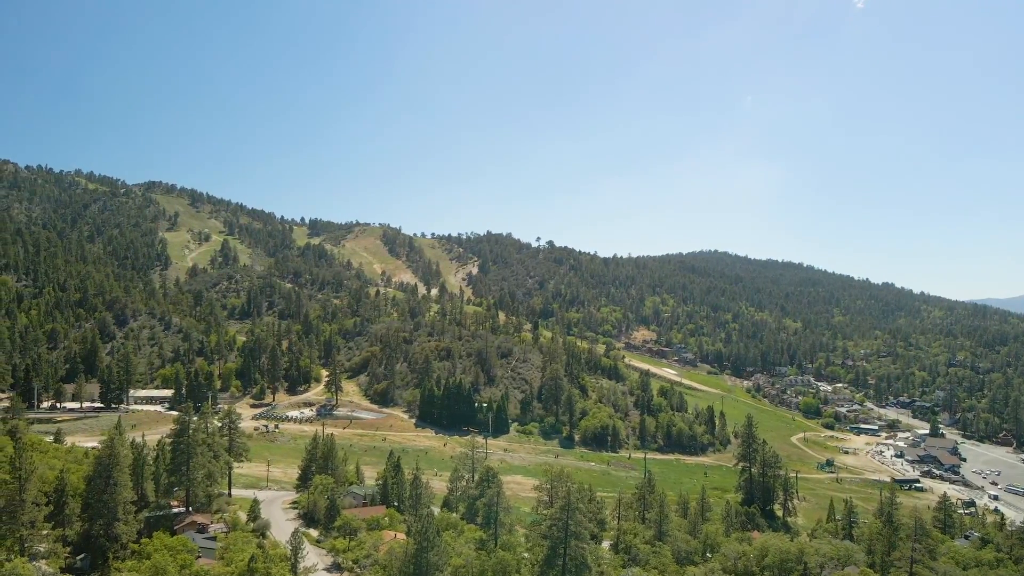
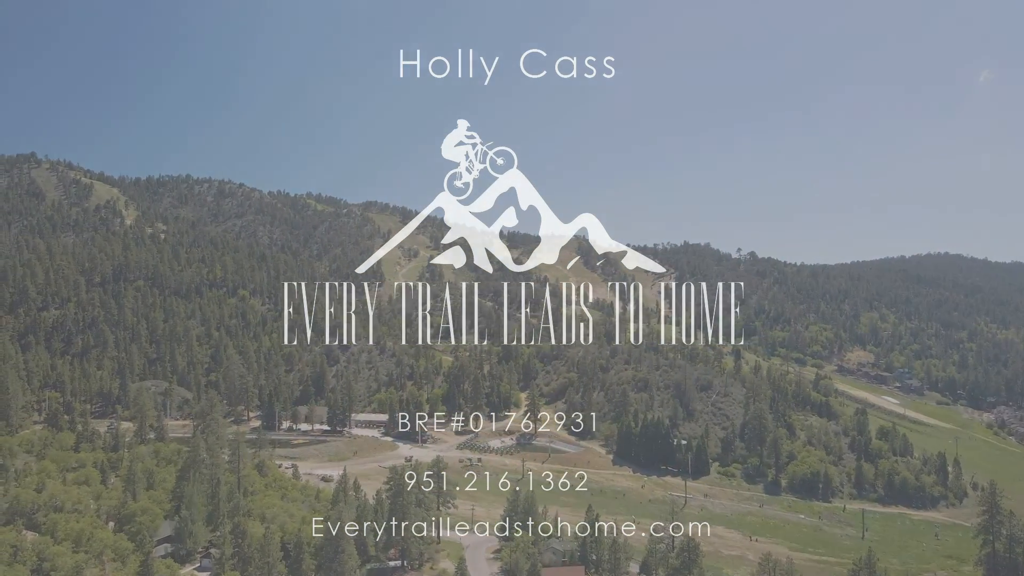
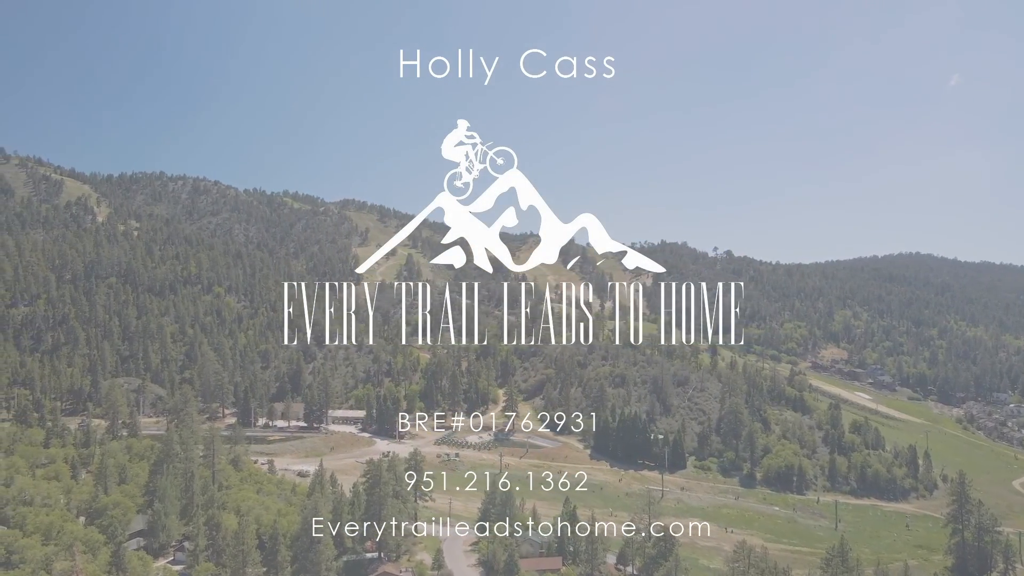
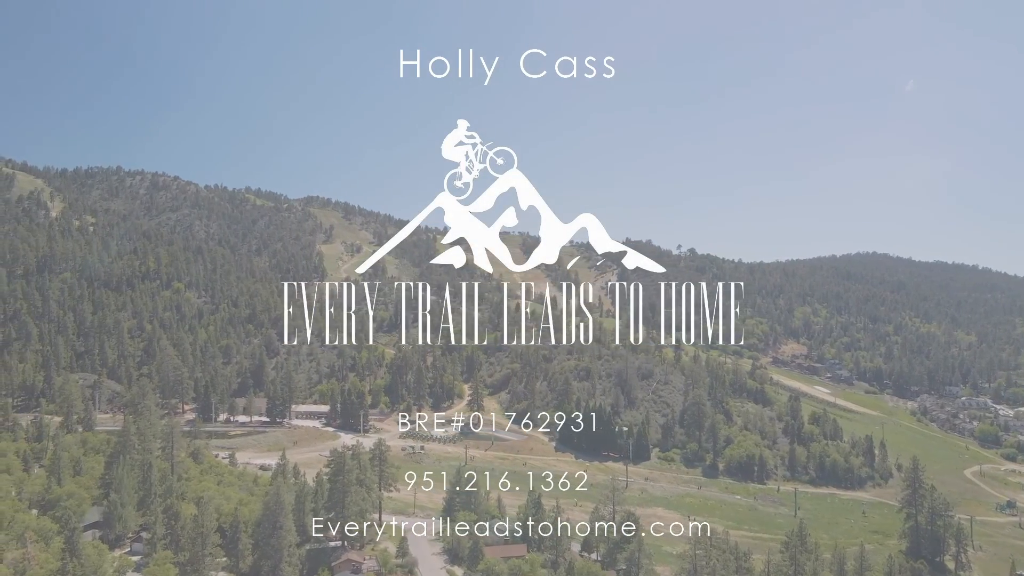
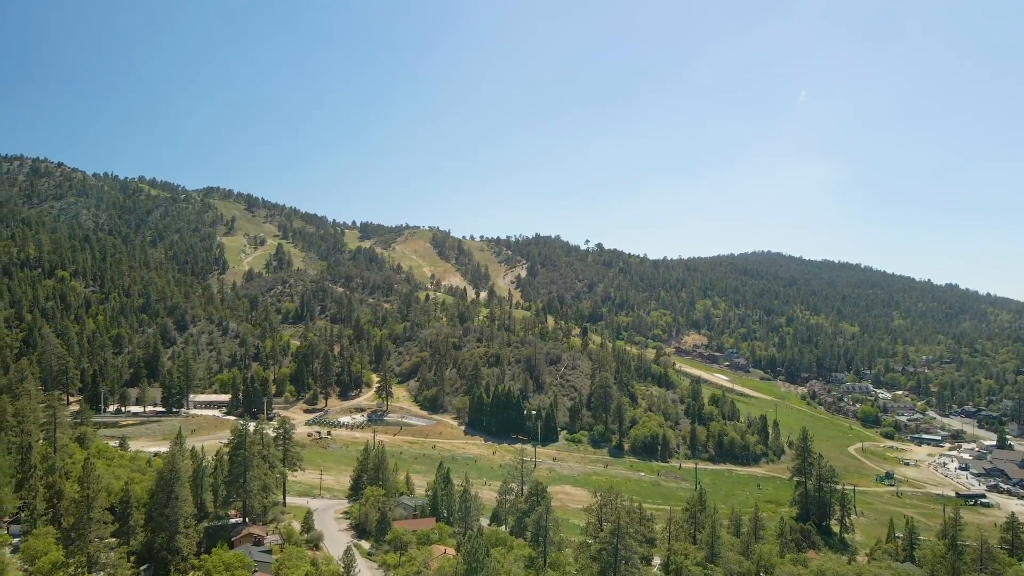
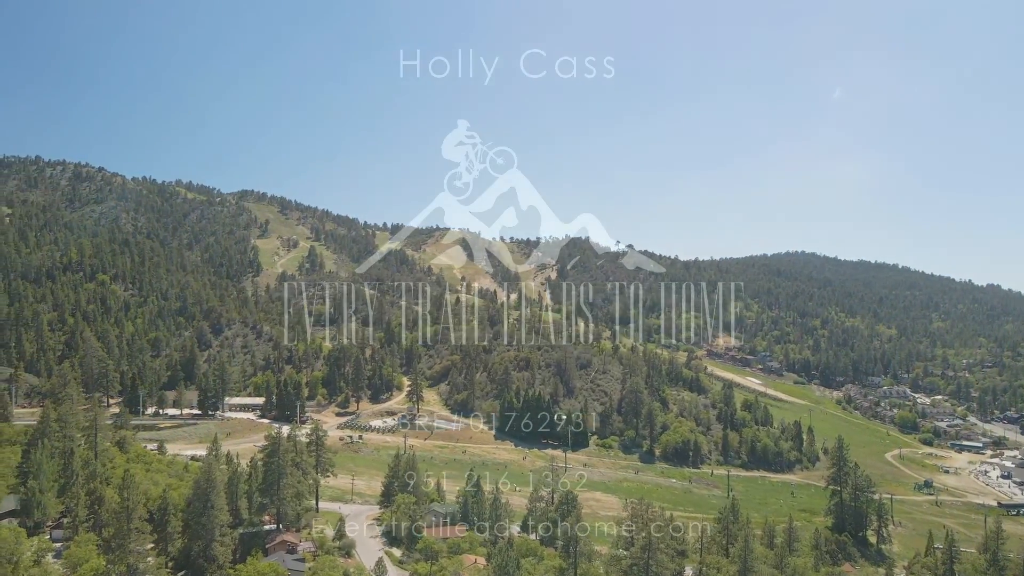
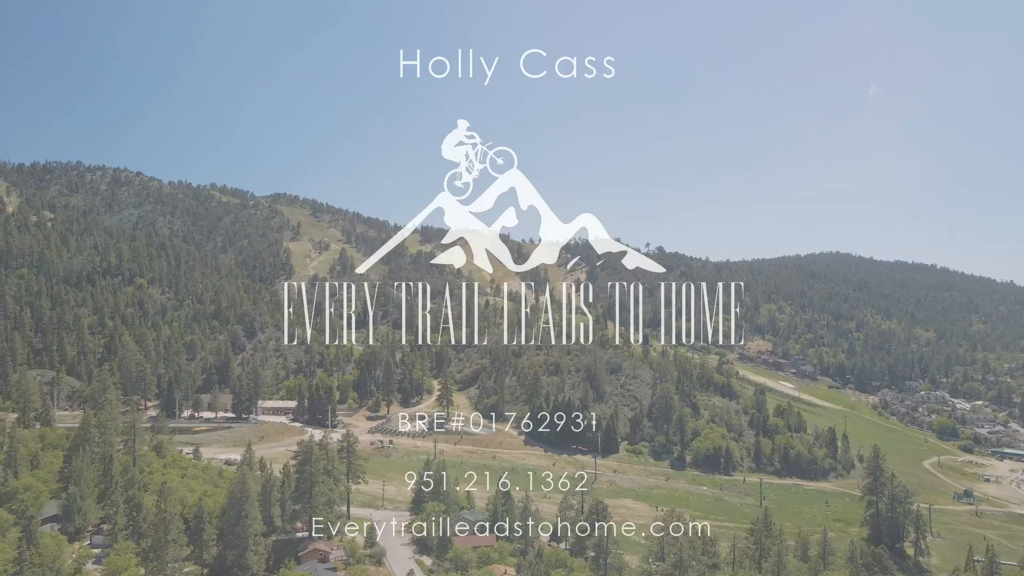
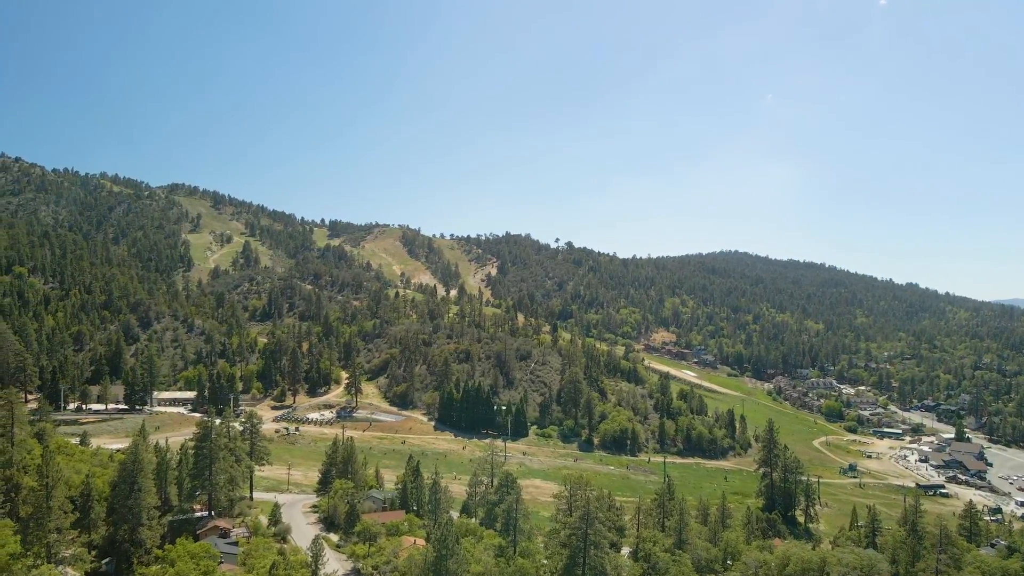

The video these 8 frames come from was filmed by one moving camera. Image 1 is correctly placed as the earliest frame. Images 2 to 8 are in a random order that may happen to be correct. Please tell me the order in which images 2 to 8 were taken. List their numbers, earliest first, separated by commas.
8, 5, 6, 7, 4, 3, 2
